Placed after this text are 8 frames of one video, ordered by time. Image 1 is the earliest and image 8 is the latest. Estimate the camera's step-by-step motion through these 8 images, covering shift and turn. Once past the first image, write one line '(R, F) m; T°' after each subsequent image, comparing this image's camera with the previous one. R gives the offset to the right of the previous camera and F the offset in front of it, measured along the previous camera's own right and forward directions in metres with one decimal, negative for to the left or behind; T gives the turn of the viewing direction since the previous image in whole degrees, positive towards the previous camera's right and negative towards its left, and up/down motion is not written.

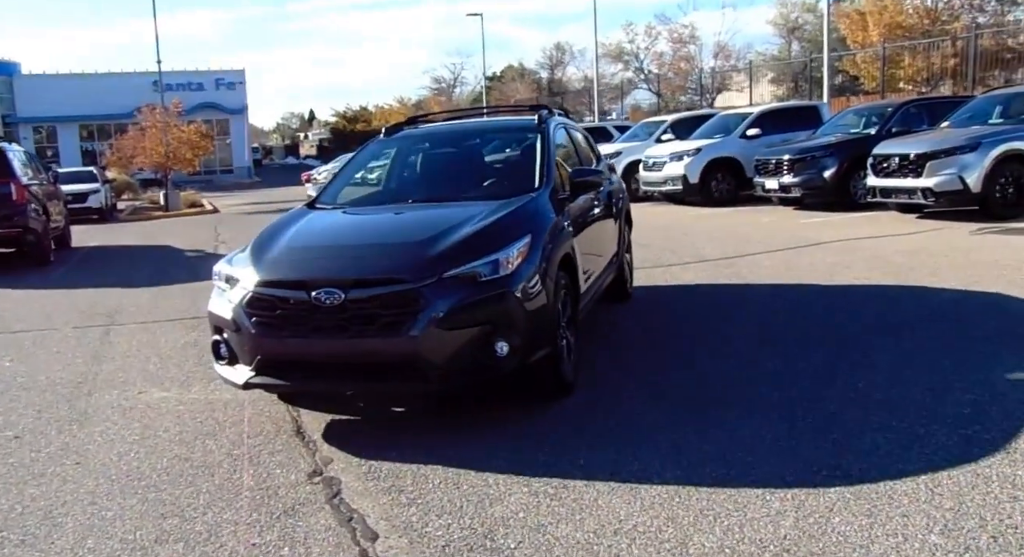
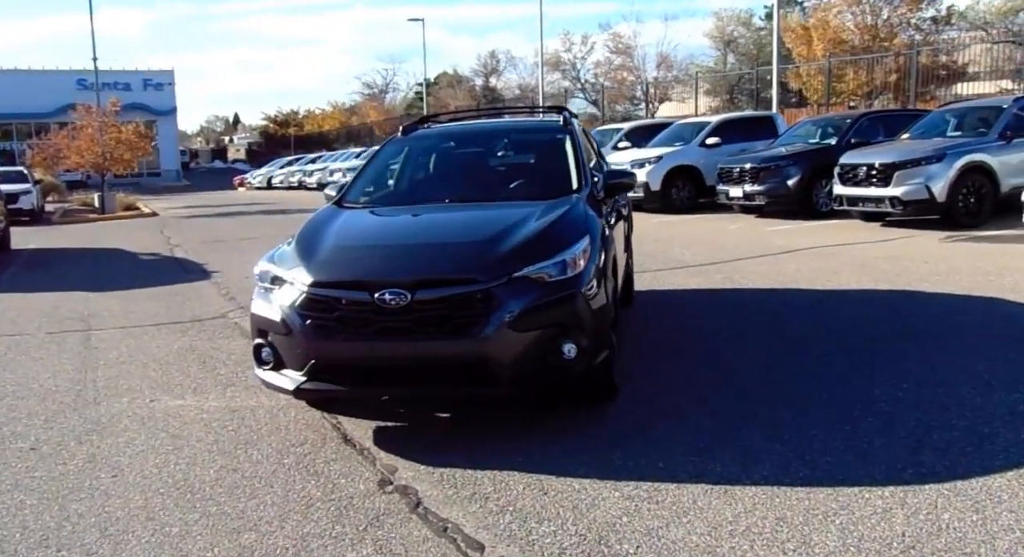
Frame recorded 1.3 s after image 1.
(-0.8, +0.1) m; +5°
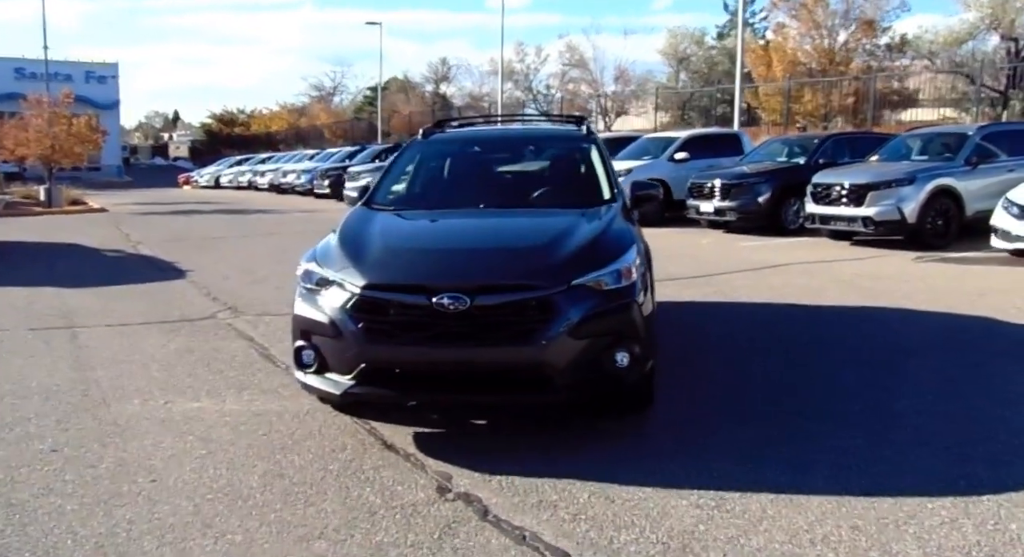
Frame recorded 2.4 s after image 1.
(-0.6, 0.0) m; +4°
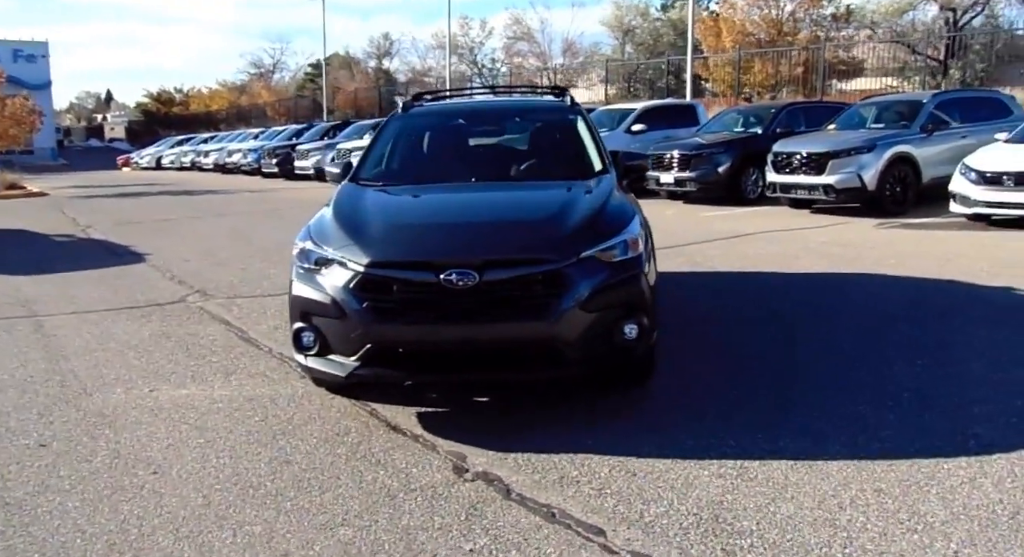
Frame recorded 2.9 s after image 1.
(-0.3, +0.1) m; +4°
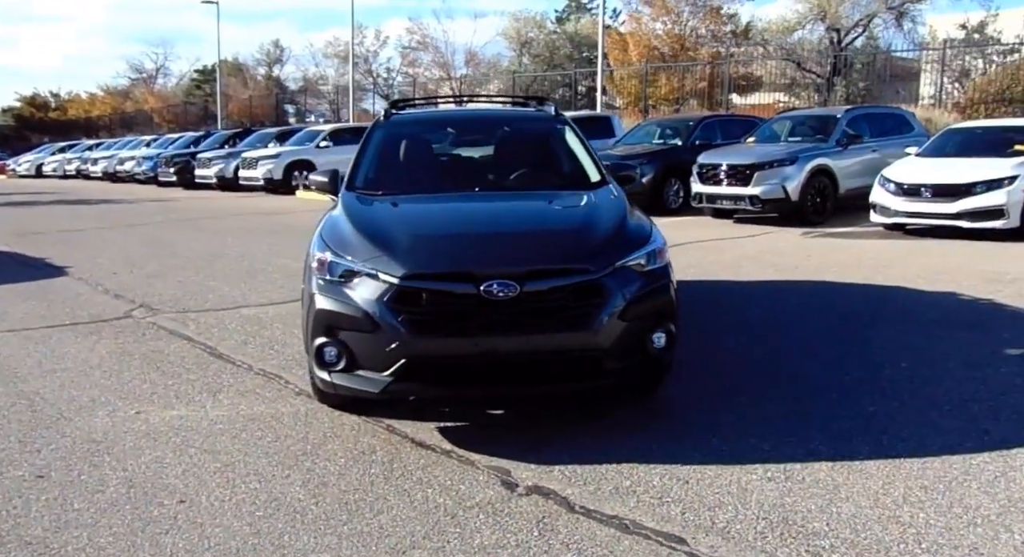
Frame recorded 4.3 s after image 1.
(-0.8, +0.1) m; +8°
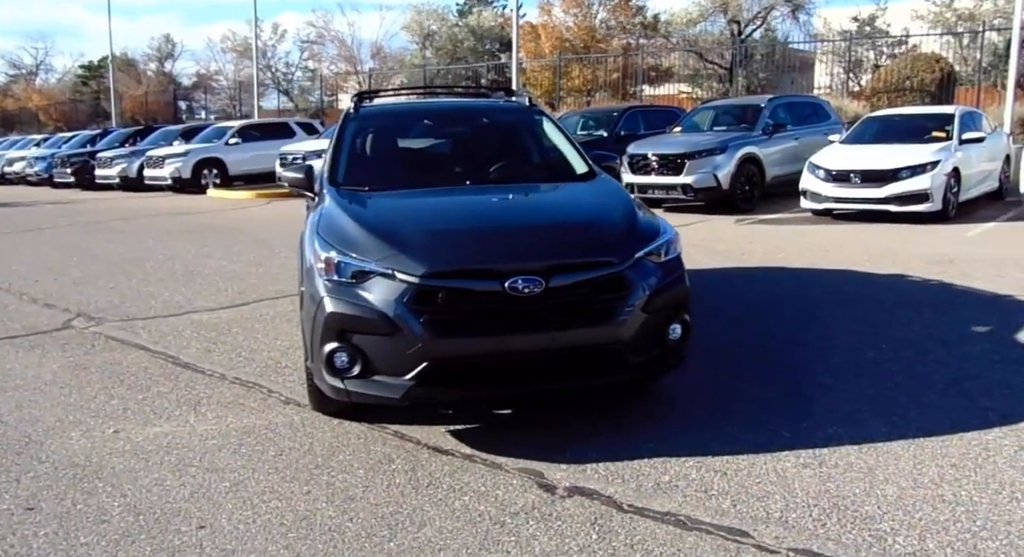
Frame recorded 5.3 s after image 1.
(-0.6, +0.2) m; +7°
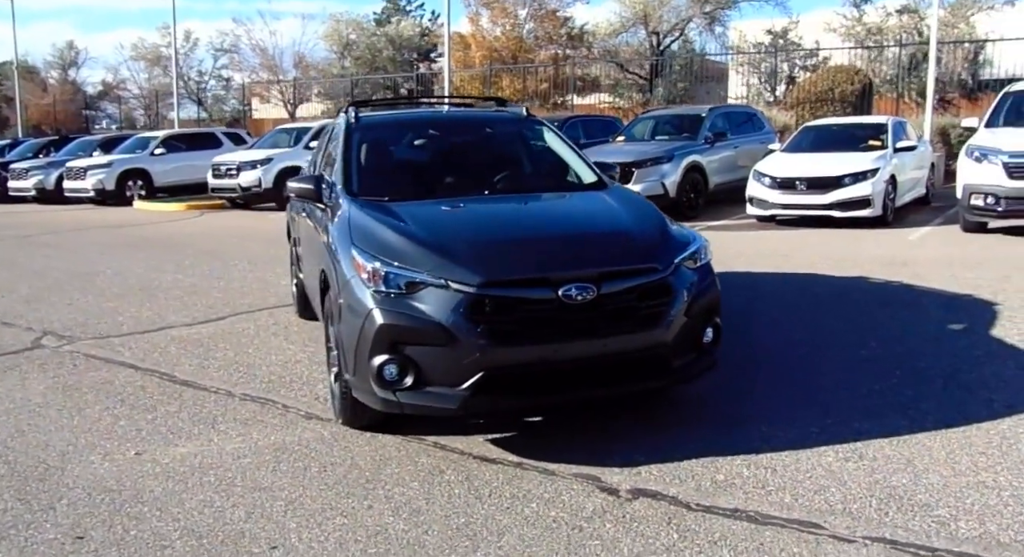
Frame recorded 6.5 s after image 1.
(-0.7, 0.0) m; +6°
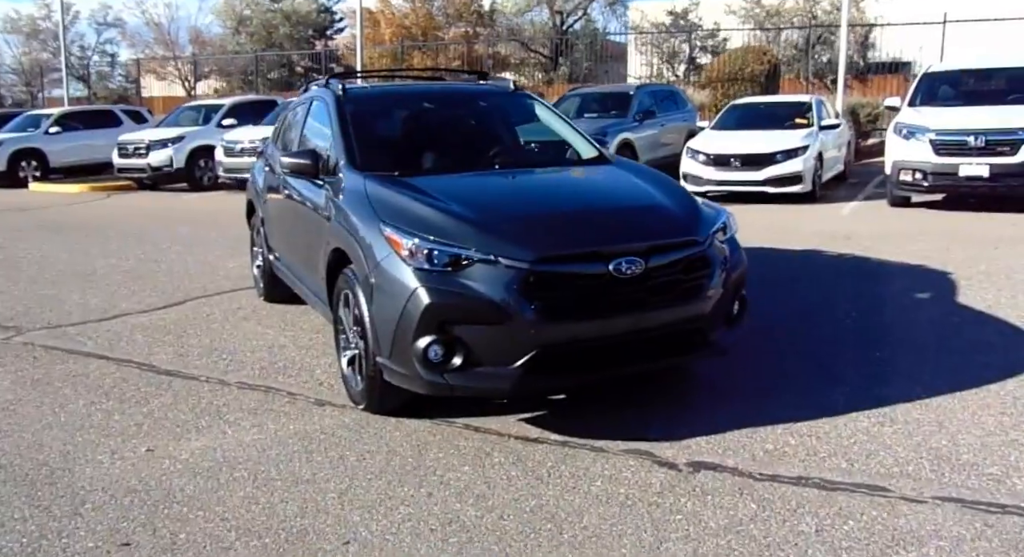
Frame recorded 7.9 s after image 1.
(-0.7, +0.2) m; +7°
